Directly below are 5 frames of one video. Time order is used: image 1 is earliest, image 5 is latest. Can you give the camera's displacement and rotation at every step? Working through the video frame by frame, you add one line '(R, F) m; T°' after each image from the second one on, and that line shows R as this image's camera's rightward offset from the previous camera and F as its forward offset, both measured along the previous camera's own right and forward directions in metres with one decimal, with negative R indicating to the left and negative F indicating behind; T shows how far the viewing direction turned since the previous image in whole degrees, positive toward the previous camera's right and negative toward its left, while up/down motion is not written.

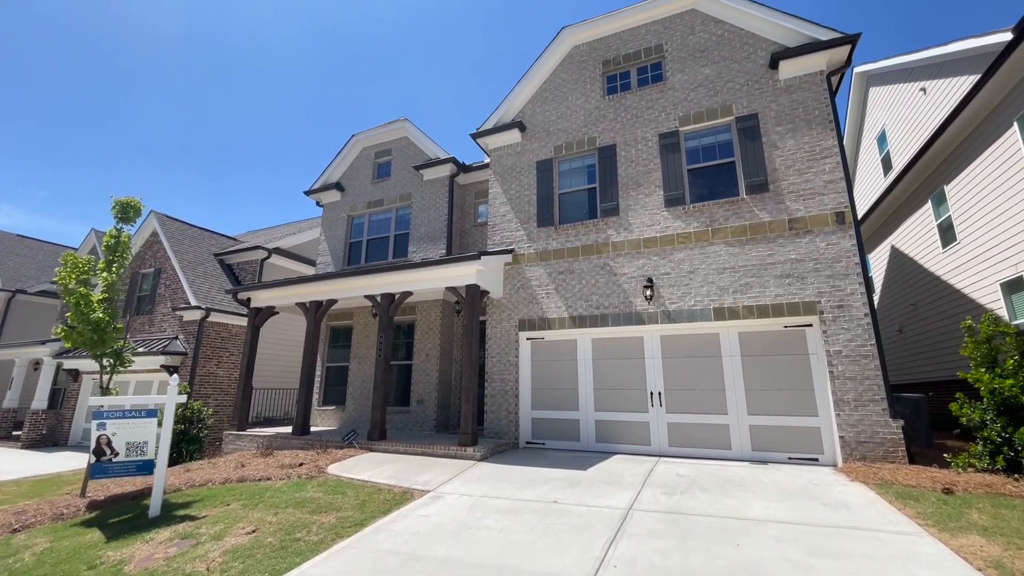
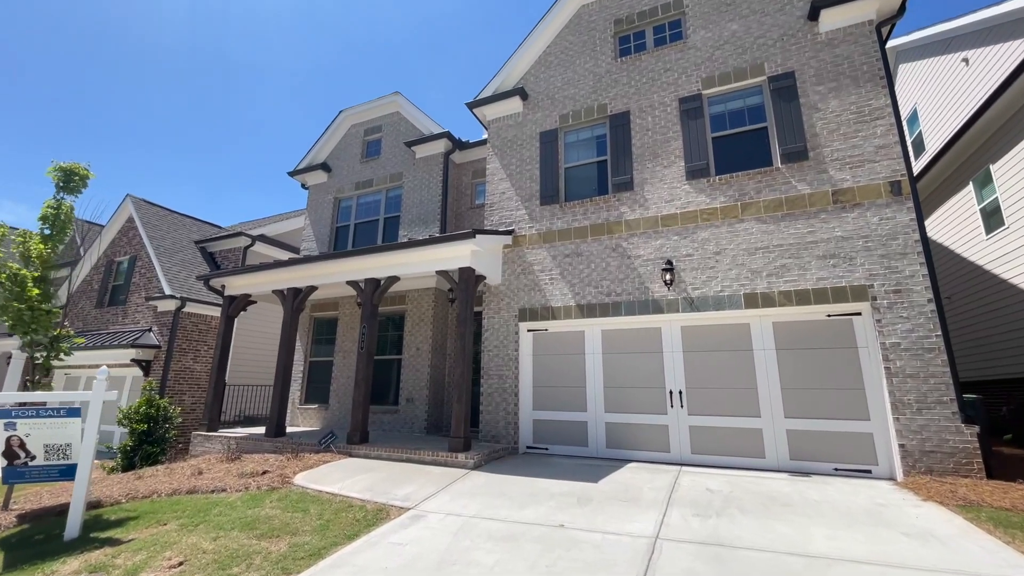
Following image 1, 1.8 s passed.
(0.0, +1.1) m; 0°
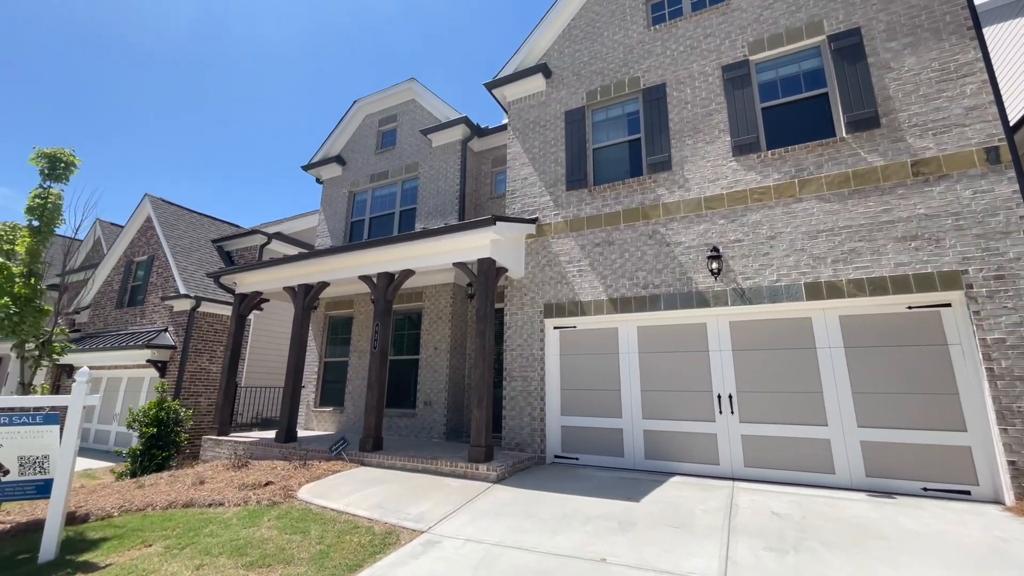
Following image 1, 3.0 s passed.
(-0.1, +0.8) m; -3°
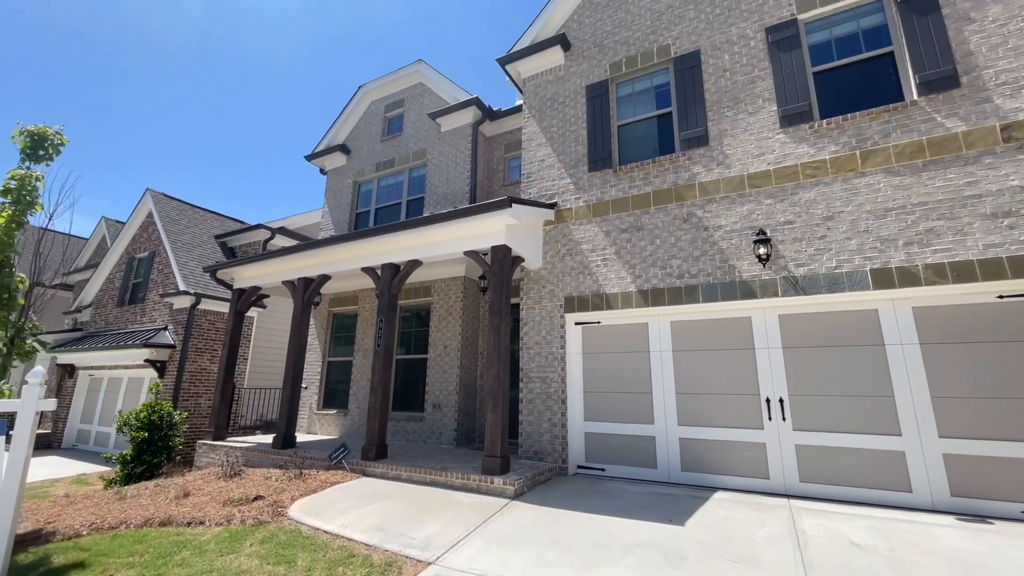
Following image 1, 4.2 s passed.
(-0.1, +0.8) m; -1°
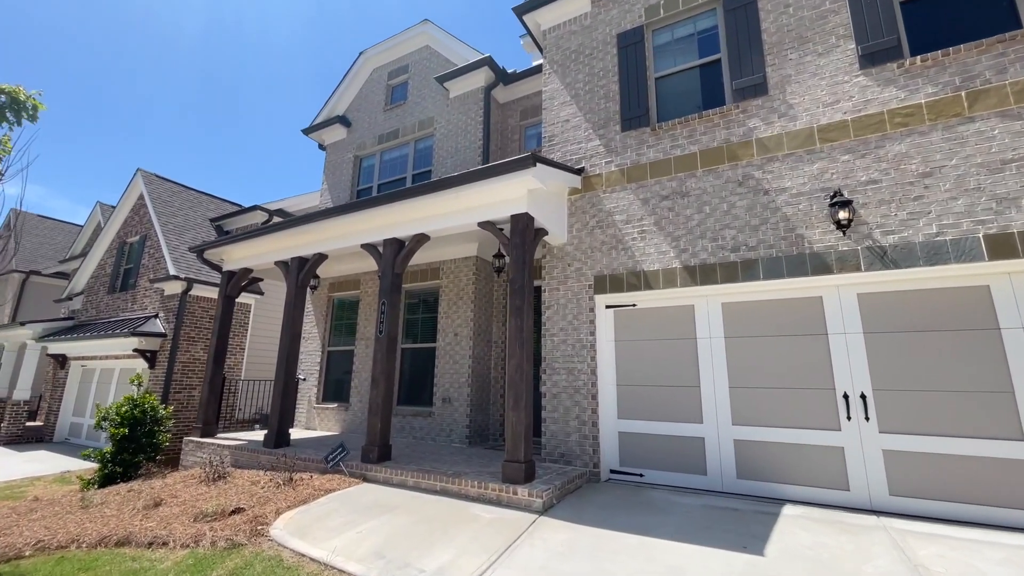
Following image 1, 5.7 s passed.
(-0.2, +1.0) m; -1°
